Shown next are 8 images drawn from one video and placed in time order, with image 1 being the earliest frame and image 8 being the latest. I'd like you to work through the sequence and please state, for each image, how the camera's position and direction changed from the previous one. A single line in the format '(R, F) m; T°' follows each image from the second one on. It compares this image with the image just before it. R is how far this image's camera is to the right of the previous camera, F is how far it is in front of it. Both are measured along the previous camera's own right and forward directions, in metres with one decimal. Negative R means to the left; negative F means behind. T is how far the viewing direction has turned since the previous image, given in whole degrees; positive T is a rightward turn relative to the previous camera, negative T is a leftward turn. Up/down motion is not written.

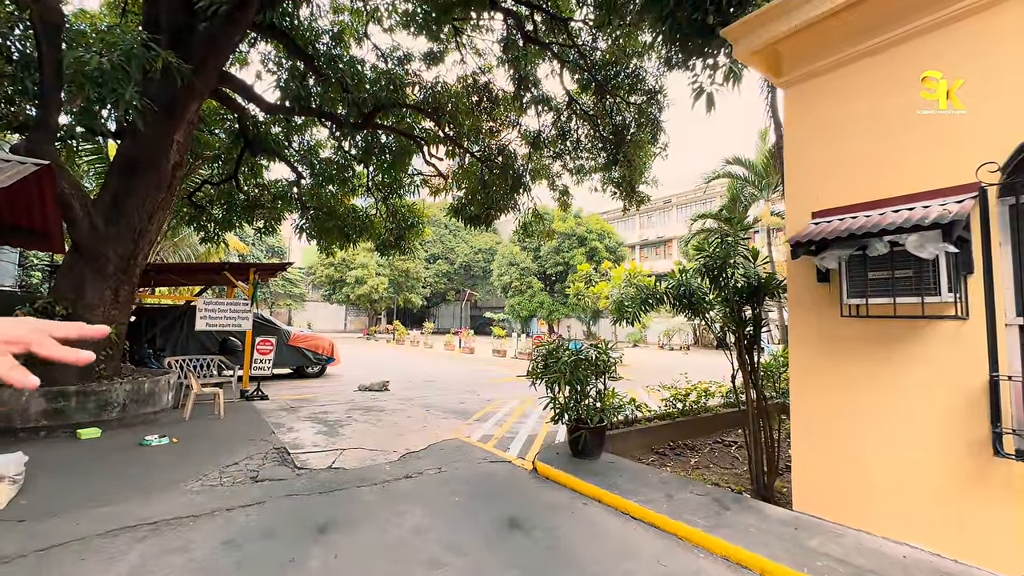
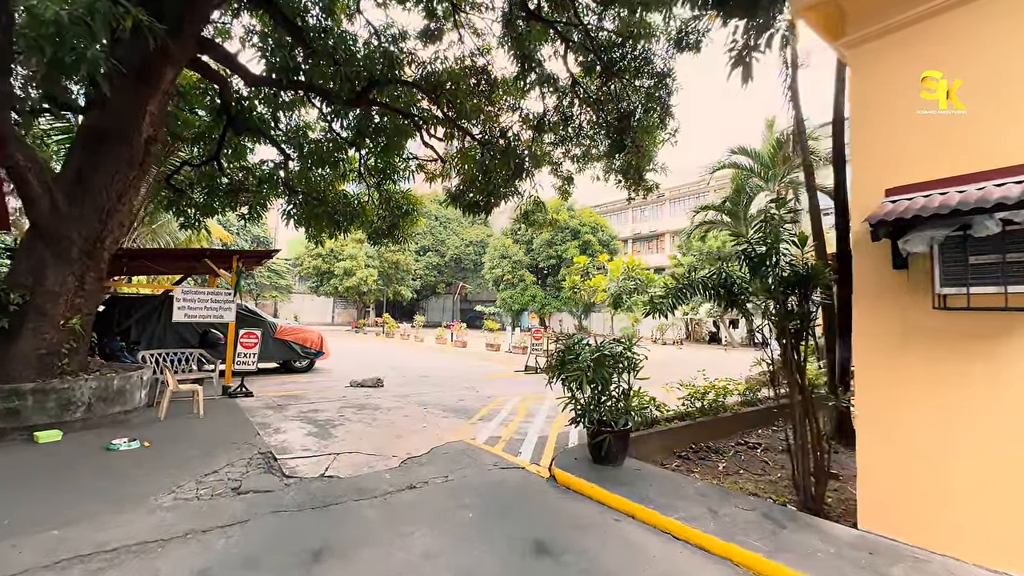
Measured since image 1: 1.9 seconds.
(-0.2, +0.4) m; +1°
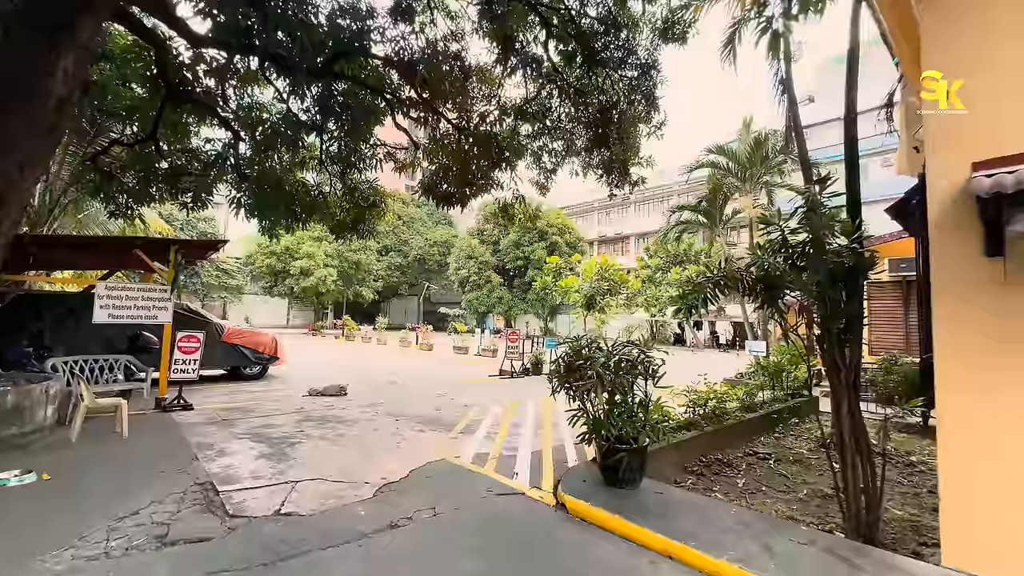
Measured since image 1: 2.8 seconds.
(-0.3, +0.6) m; +5°
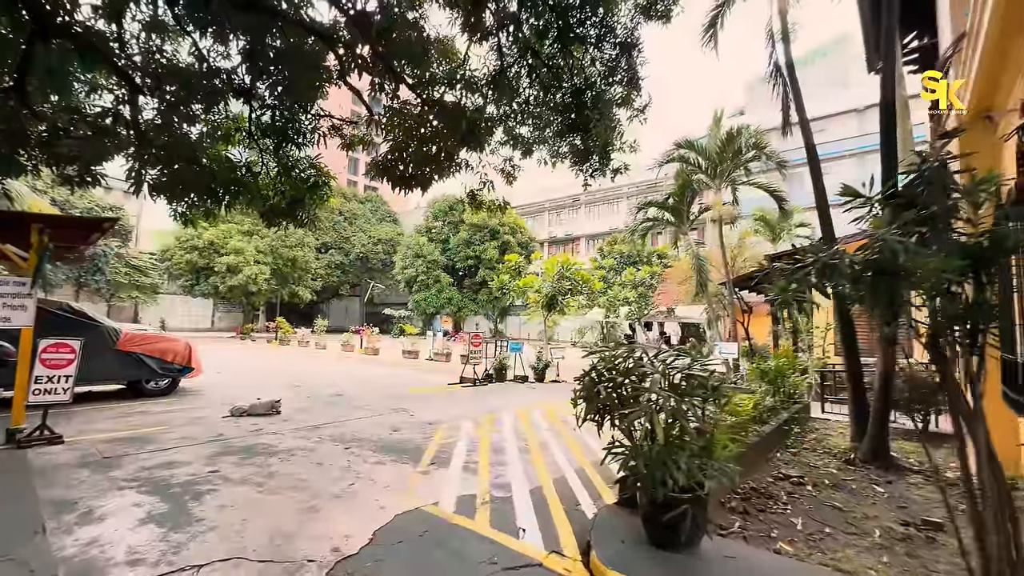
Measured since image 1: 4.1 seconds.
(-0.4, +1.0) m; +7°
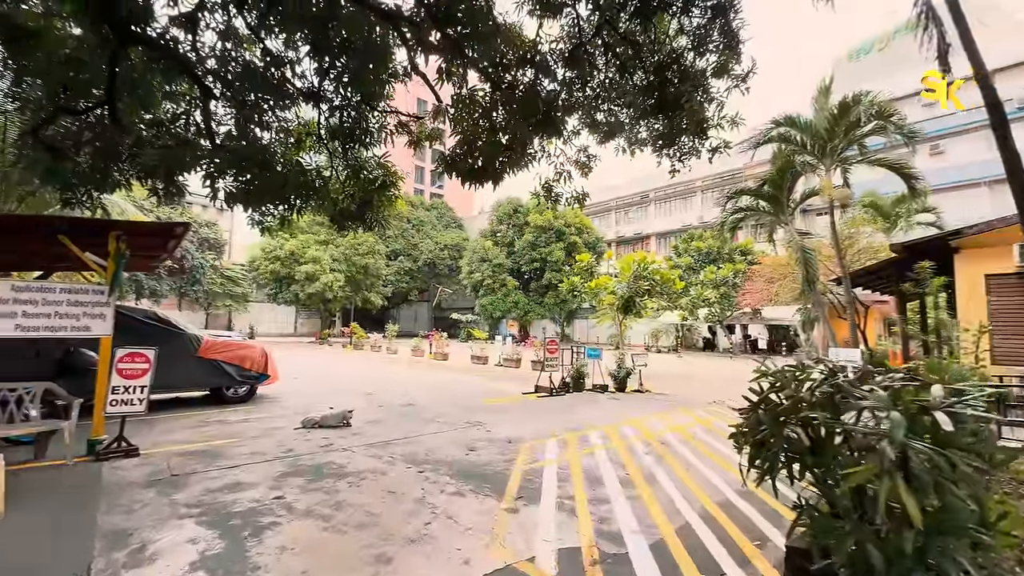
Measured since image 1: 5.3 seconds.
(-0.3, +0.7) m; -8°
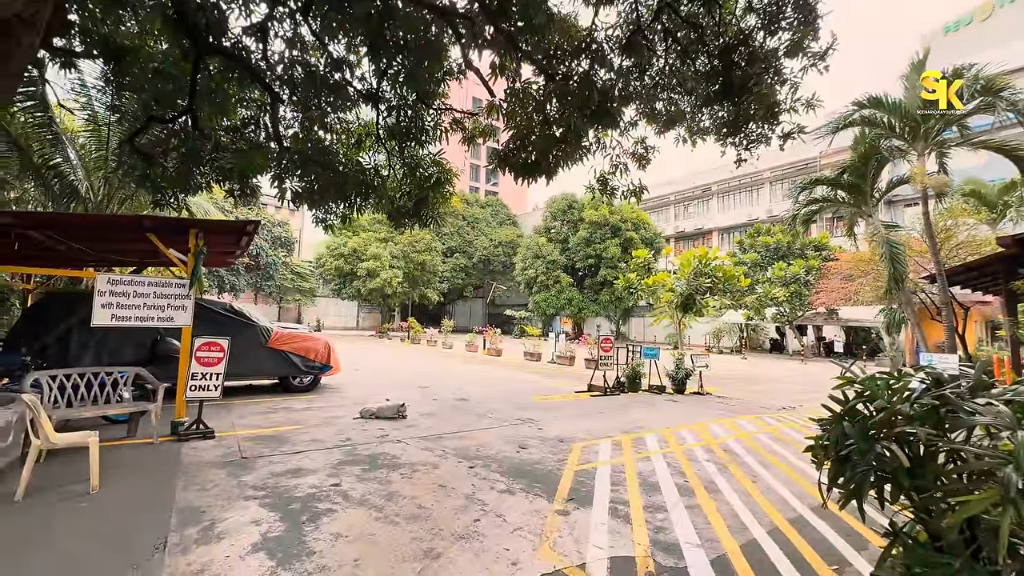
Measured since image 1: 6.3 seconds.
(0.0, +0.1) m; -7°
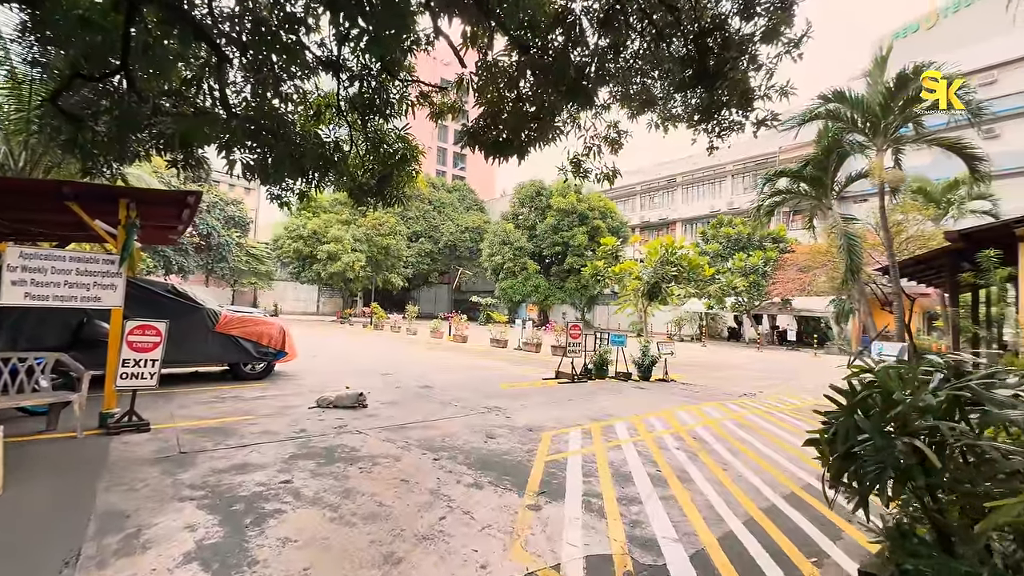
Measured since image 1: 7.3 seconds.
(0.0, +0.2) m; +4°
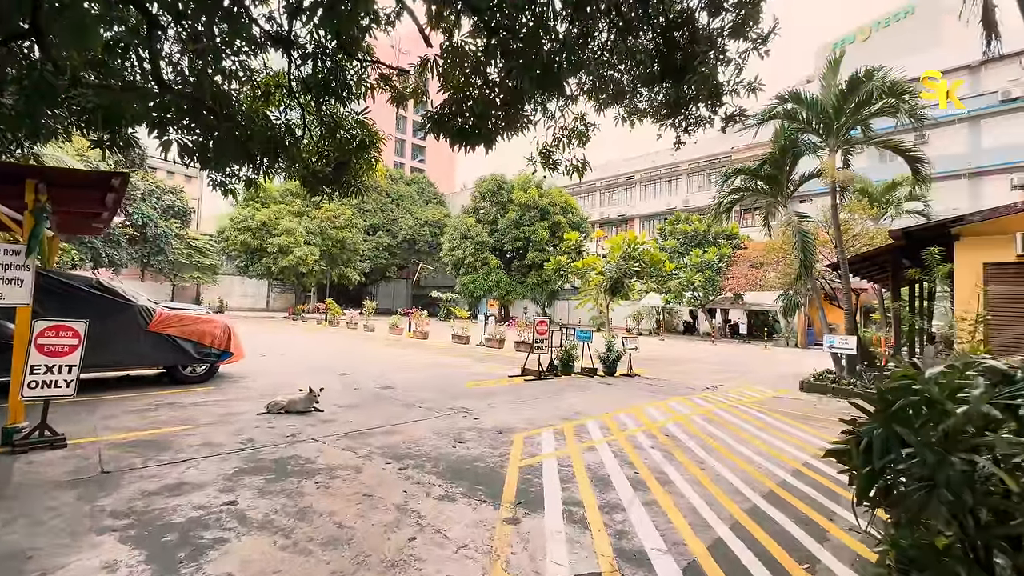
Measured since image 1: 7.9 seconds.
(-0.1, +0.3) m; +5°
